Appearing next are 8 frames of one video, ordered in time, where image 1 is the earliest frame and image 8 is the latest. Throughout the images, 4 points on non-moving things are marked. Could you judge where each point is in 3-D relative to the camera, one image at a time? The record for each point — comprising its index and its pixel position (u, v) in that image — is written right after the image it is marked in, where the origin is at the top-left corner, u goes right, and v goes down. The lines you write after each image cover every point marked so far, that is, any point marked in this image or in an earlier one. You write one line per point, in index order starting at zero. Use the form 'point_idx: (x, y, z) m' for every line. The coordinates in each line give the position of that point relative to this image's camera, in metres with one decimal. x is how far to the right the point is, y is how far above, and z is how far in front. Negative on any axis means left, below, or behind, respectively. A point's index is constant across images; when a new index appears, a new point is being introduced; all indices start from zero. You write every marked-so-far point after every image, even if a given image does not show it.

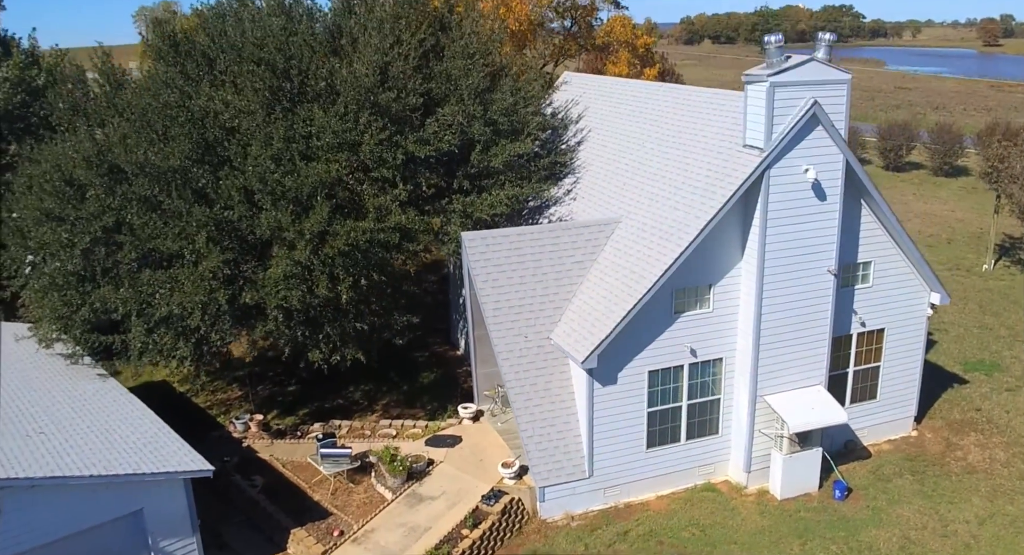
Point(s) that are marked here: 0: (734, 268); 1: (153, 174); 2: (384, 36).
0: (+4.6, +0.2, +16.7) m
1: (-7.8, +2.2, +17.4) m
2: (-3.1, +5.8, +19.3) m
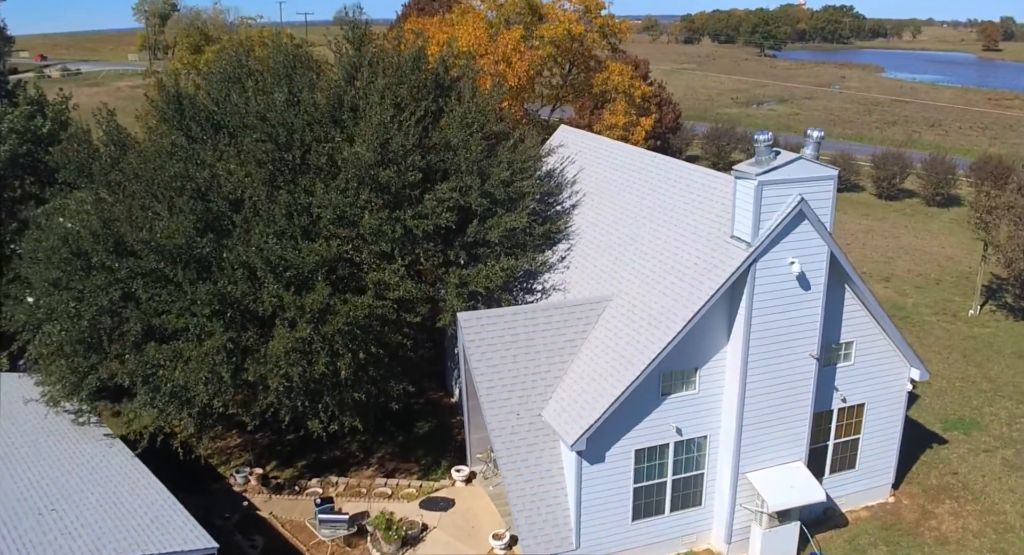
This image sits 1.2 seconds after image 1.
0: (+4.5, -1.6, +17.3) m
1: (-7.9, +0.7, +17.9) m
2: (-3.1, +4.1, +19.7) m
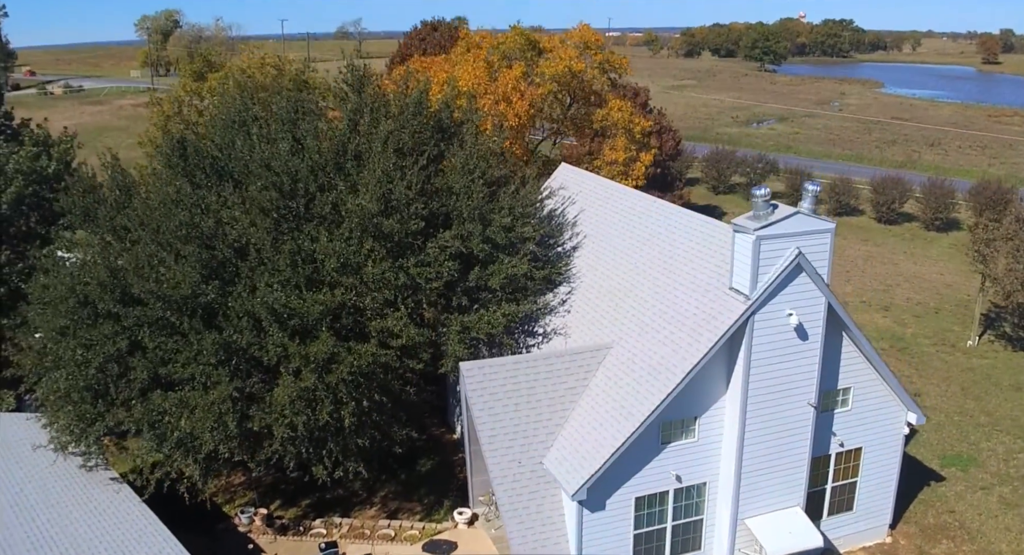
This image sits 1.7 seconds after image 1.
0: (+4.5, -2.7, +17.5) m
1: (-7.9, -0.5, +18.2) m
2: (-3.1, +3.0, +20.0) m
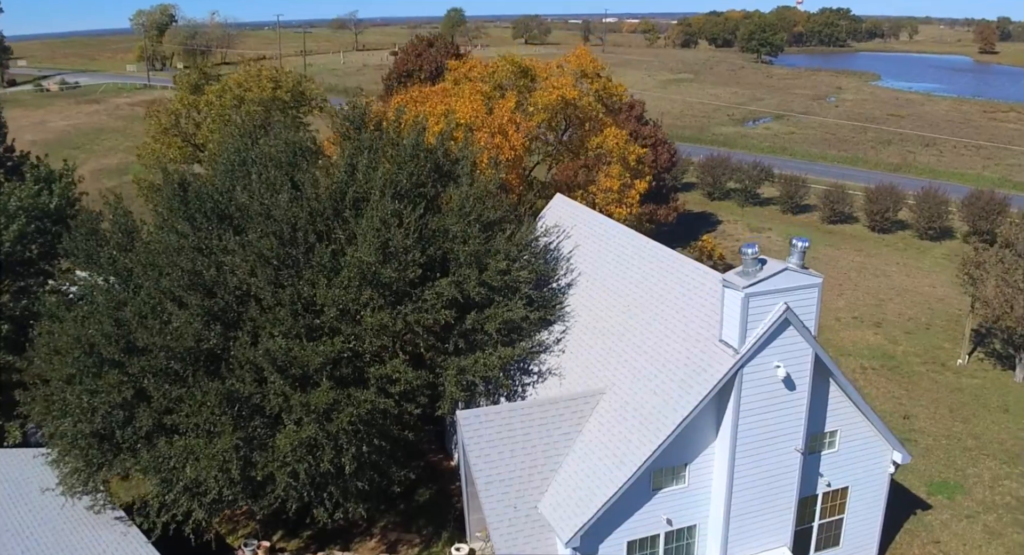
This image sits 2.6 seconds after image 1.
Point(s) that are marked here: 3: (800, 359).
0: (+4.4, -3.8, +18.0) m
1: (-8.0, -1.6, +18.6) m
2: (-3.3, +1.9, +20.3) m
3: (+6.3, -1.8, +17.5) m
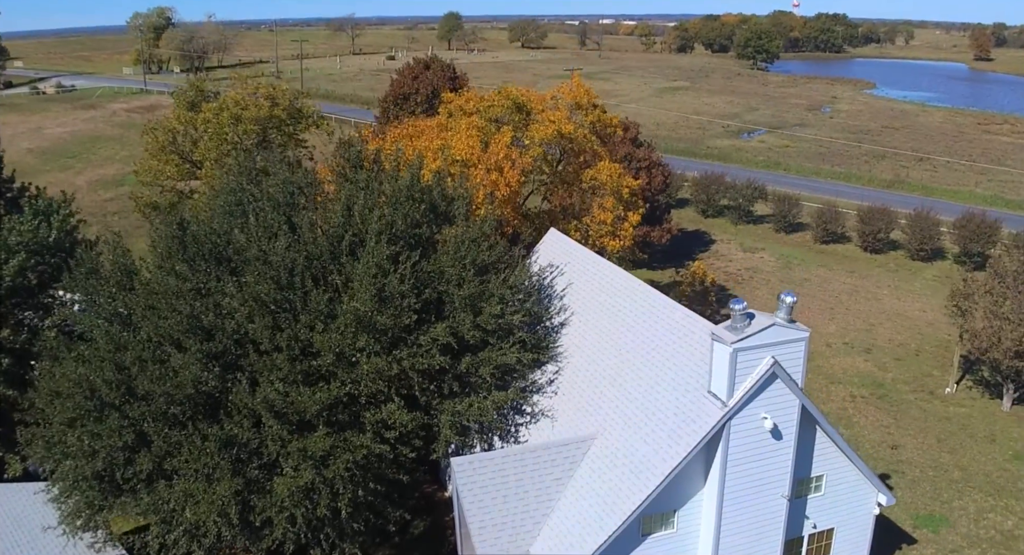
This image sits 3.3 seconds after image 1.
0: (+4.3, -5.0, +18.4) m
1: (-8.1, -2.7, +18.9) m
2: (-3.4, +0.8, +20.7) m
3: (+6.2, -3.0, +17.9) m
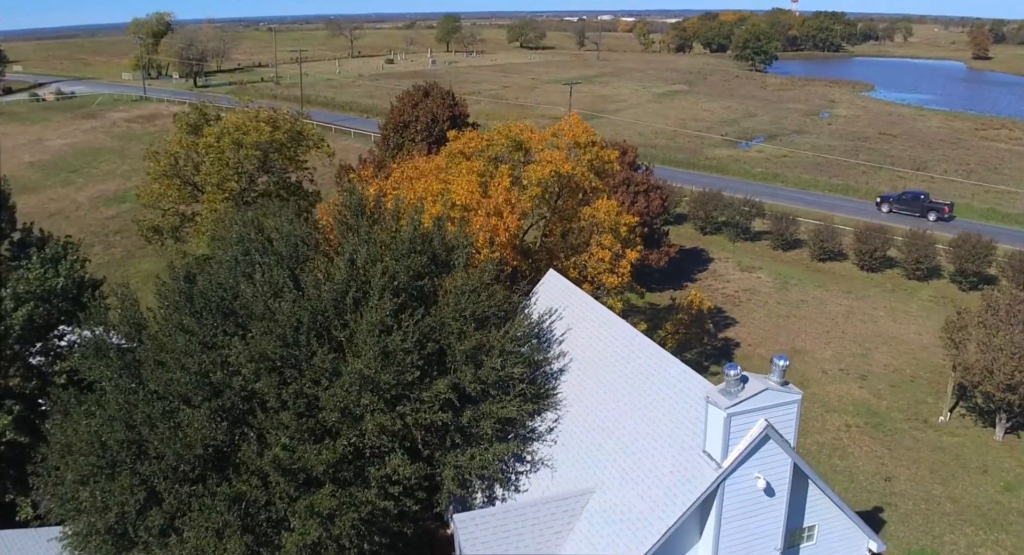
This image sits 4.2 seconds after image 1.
0: (+4.3, -6.4, +19.0) m
1: (-8.1, -4.2, +19.4) m
2: (-3.4, -0.7, +21.1) m
3: (+6.2, -4.4, +18.4) m
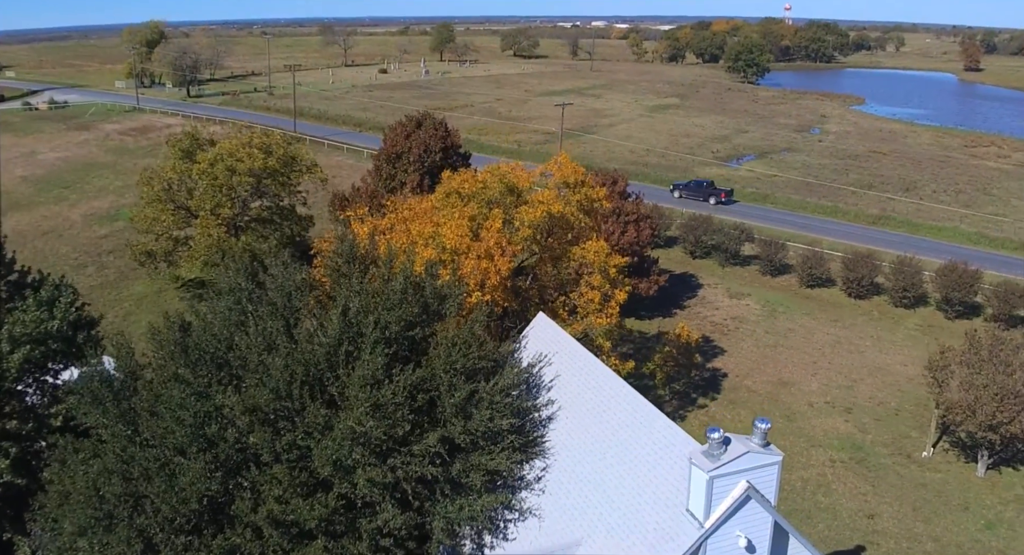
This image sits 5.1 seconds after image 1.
0: (+4.0, -7.9, +19.4) m
1: (-8.4, -5.7, +19.7) m
2: (-3.7, -2.1, +21.5) m
3: (+5.9, -5.9, +18.8) m
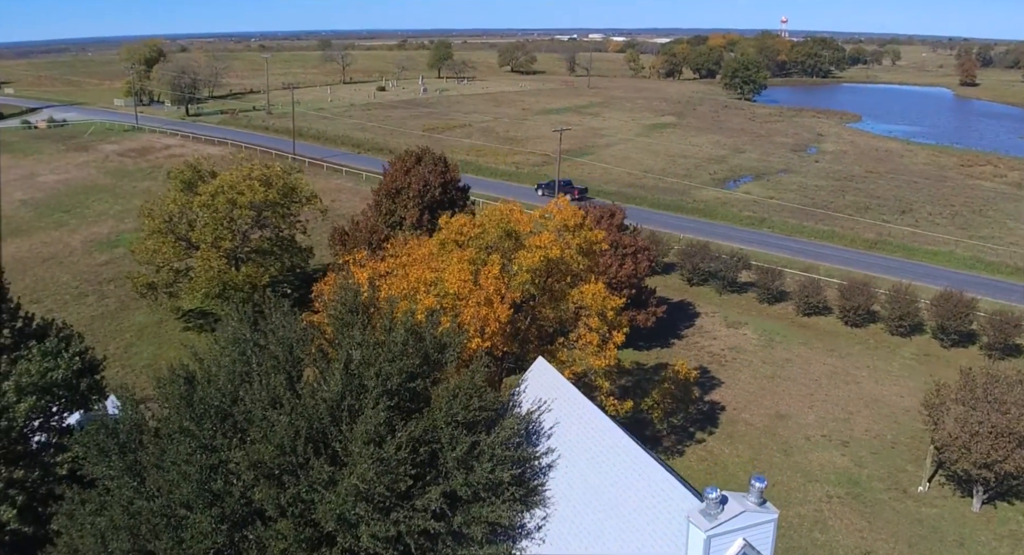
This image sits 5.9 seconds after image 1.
0: (+4.0, -9.4, +19.7) m
1: (-8.4, -7.2, +20.0) m
2: (-3.7, -3.6, +21.8) m
3: (+5.9, -7.3, +19.2) m
